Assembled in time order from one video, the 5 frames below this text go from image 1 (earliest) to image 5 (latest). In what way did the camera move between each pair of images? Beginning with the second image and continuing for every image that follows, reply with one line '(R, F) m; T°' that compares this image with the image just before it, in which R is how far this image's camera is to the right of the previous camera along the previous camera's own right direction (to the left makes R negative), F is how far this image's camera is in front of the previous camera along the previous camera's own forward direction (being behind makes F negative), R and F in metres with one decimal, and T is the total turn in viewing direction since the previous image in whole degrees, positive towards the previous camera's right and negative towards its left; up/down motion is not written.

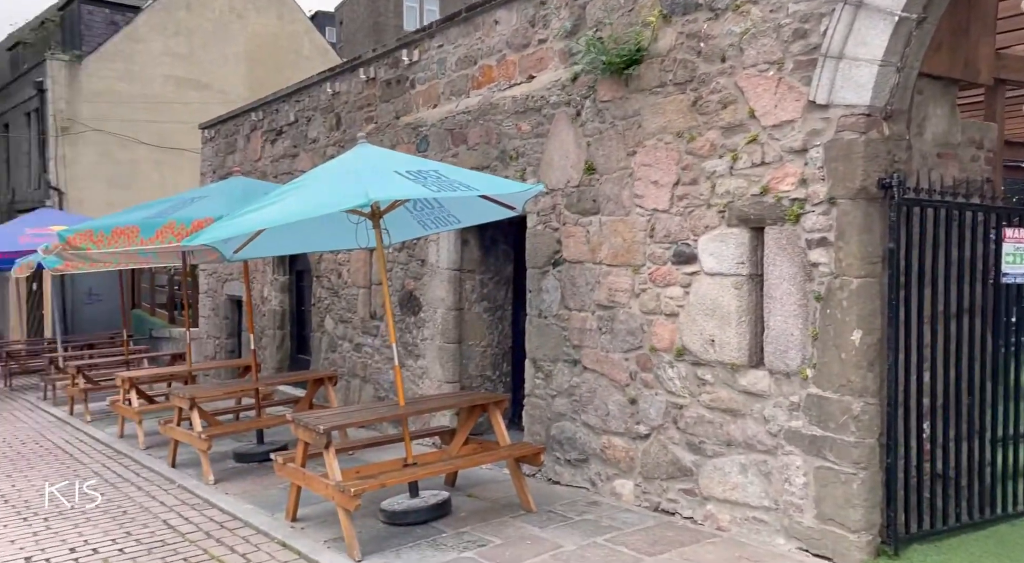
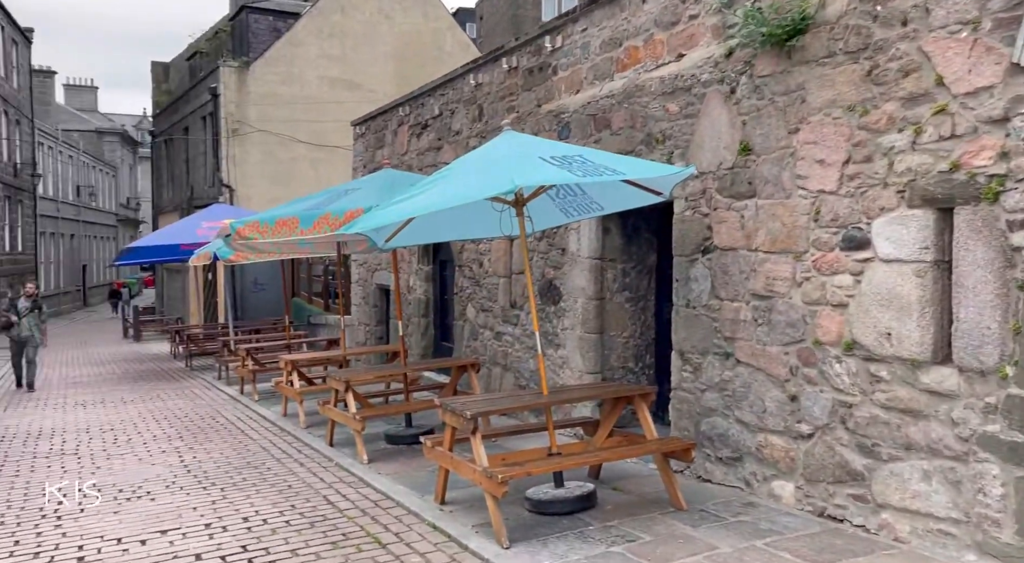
(-0.1, +0.2) m; -8°
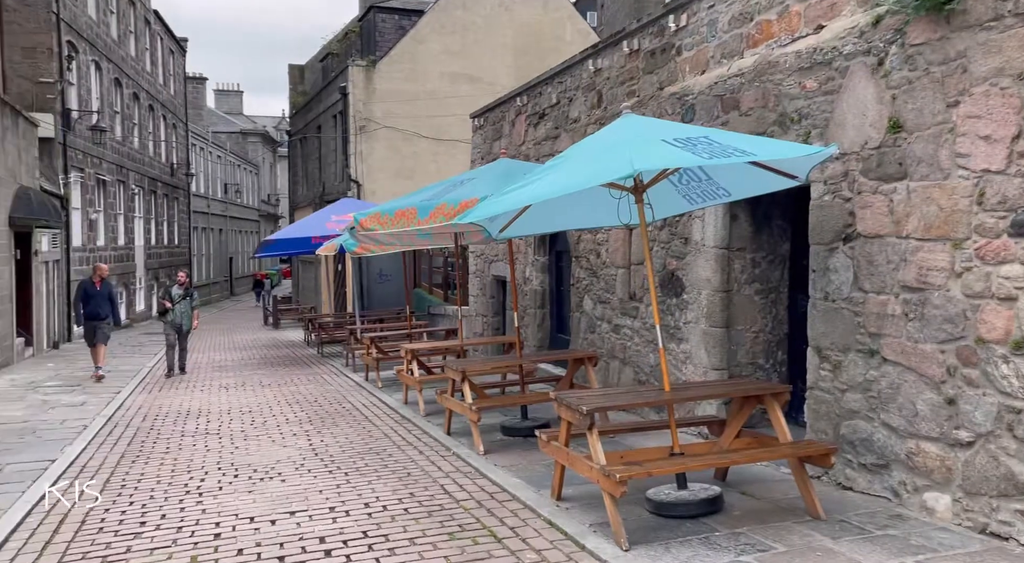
(0.0, +0.3) m; -6°
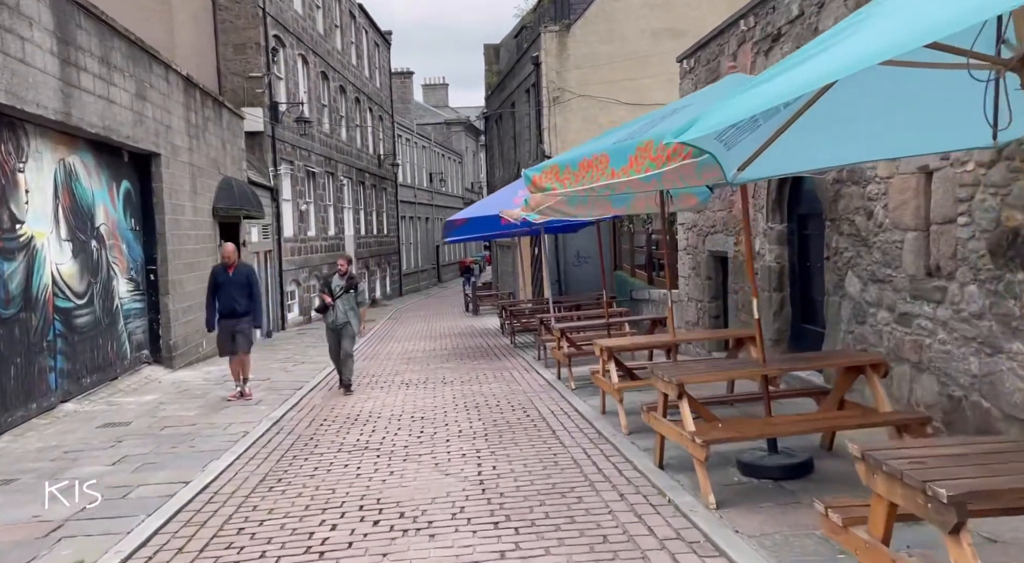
(-0.2, +2.6) m; -11°
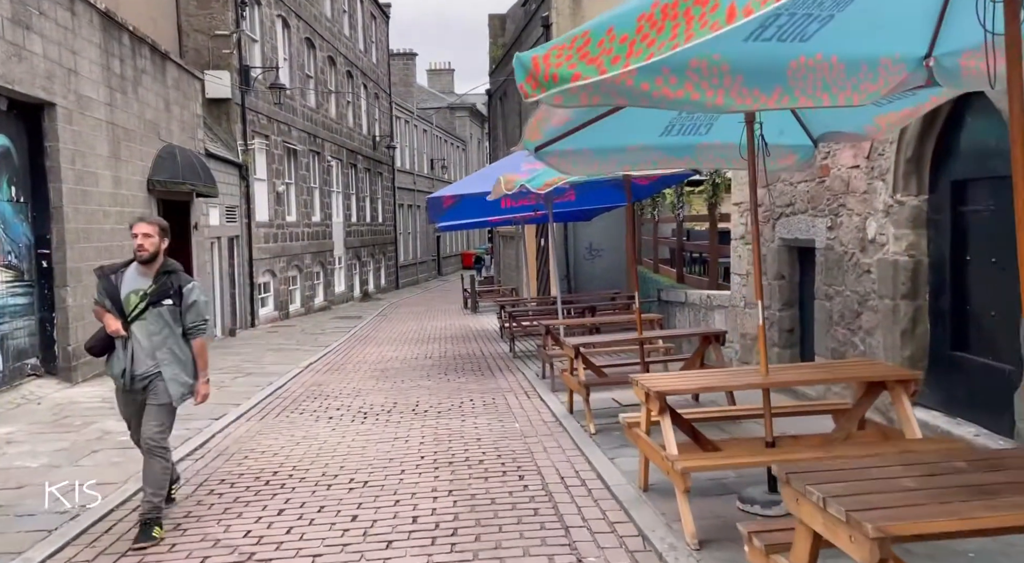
(+0.1, +3.5) m; 0°
